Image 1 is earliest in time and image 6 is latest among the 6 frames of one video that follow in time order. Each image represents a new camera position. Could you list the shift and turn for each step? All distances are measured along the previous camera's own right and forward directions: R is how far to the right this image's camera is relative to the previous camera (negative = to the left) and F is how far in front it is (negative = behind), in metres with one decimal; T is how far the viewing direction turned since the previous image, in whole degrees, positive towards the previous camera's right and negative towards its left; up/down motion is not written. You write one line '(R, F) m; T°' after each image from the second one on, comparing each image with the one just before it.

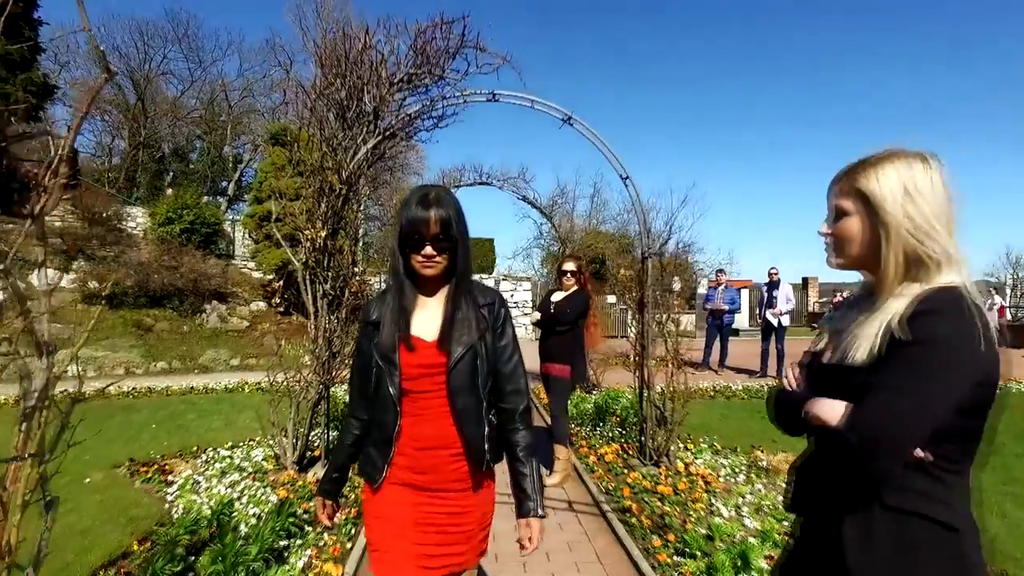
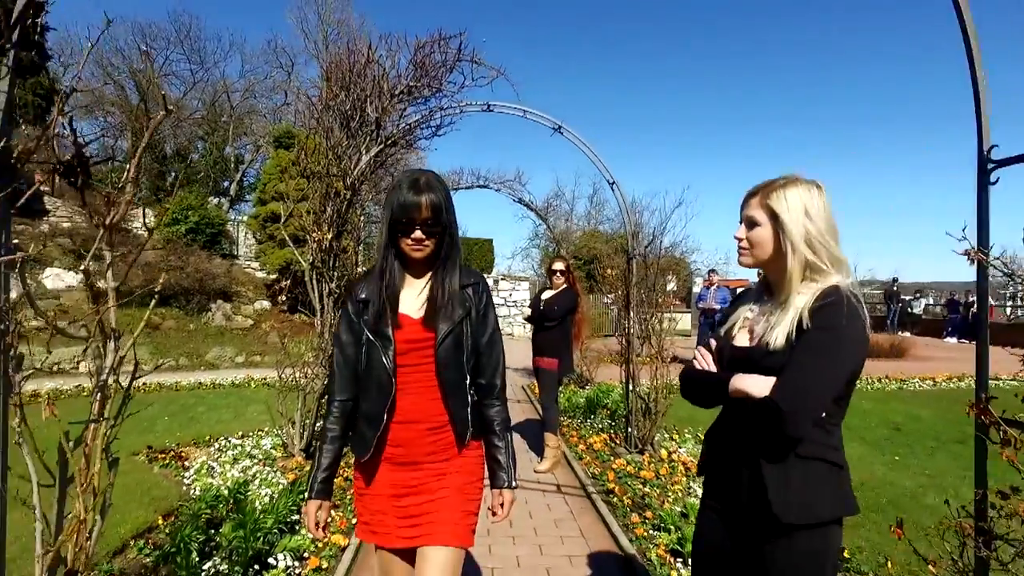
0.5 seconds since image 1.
(+0.1, -0.4) m; 0°
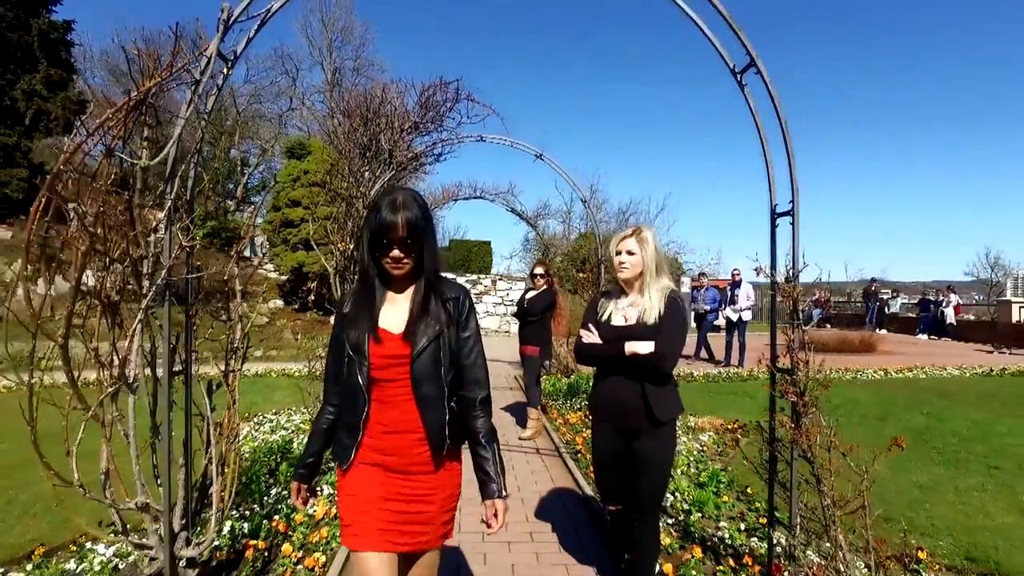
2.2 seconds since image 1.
(+0.1, -1.3) m; 0°
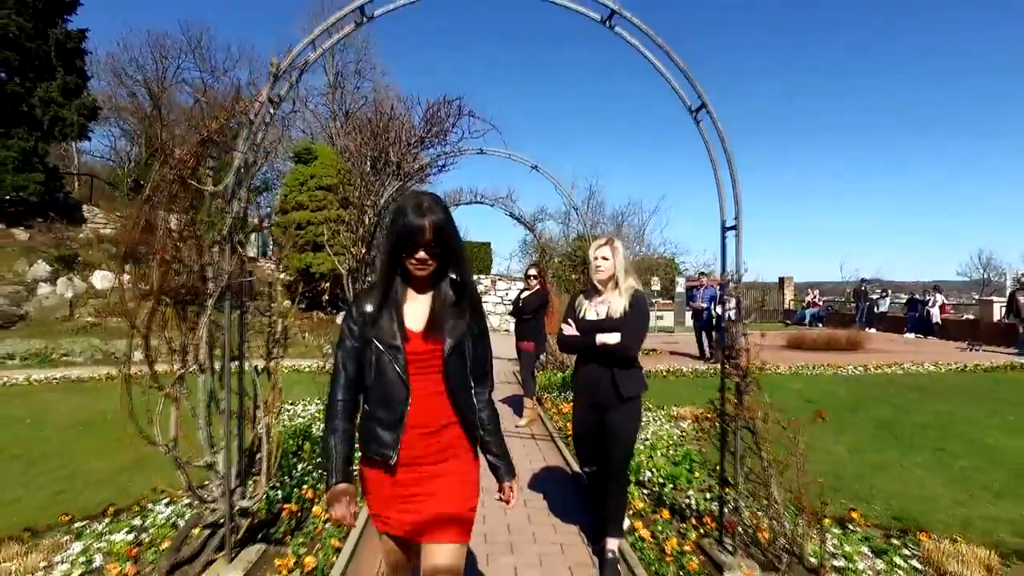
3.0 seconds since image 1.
(0.0, -0.7) m; 0°
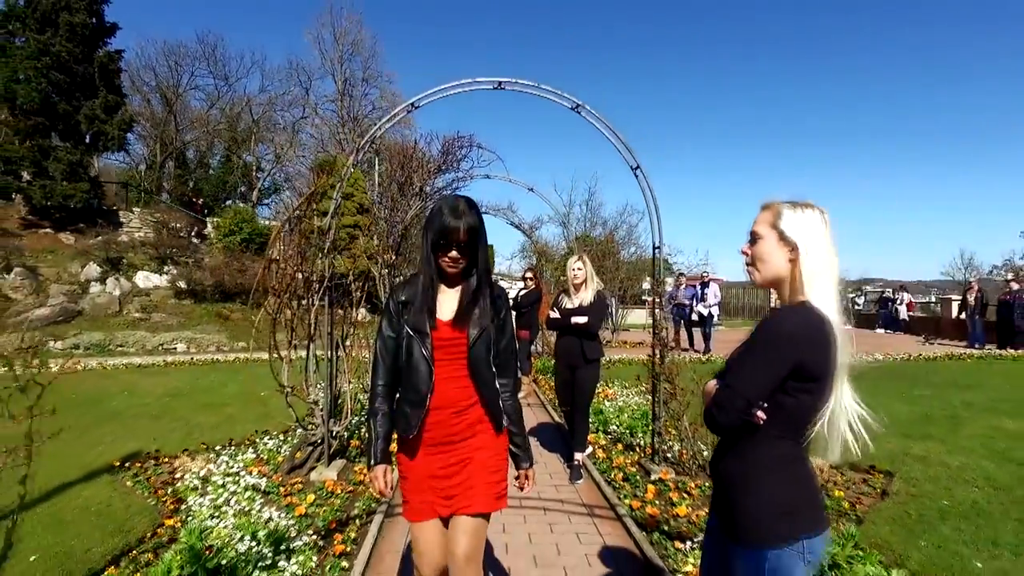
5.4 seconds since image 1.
(0.0, -1.9) m; 0°
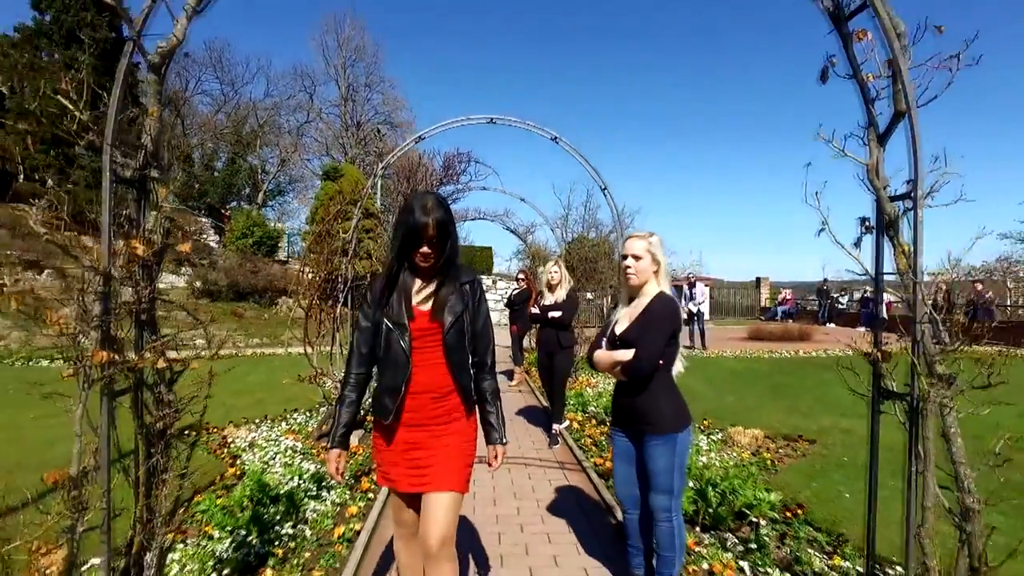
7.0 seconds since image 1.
(+0.1, -1.2) m; 0°
